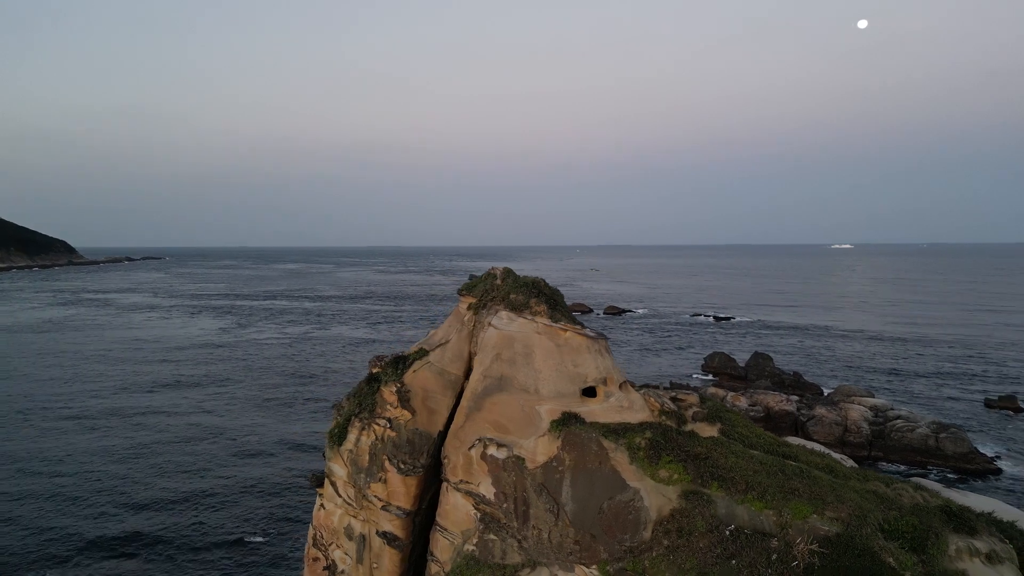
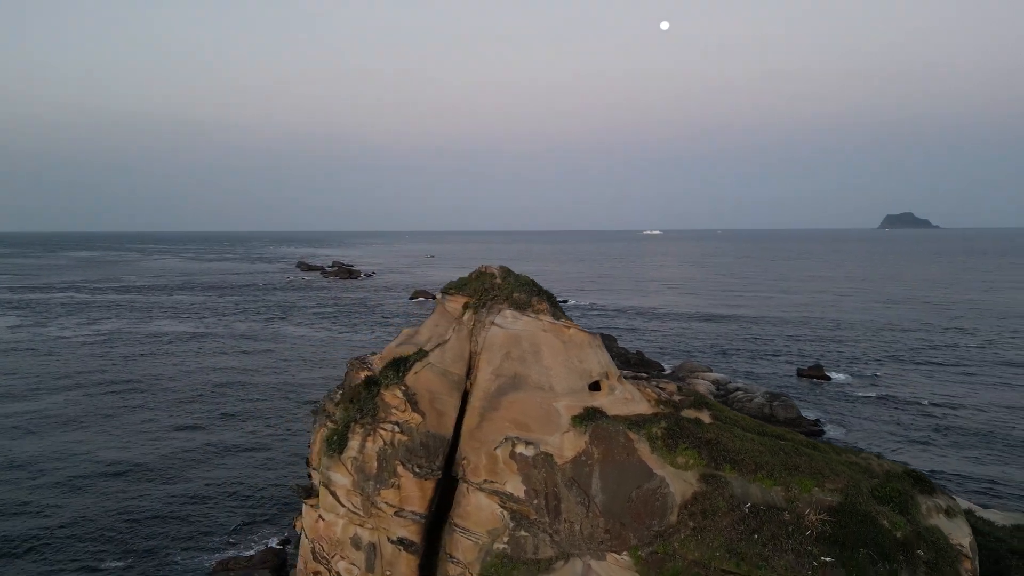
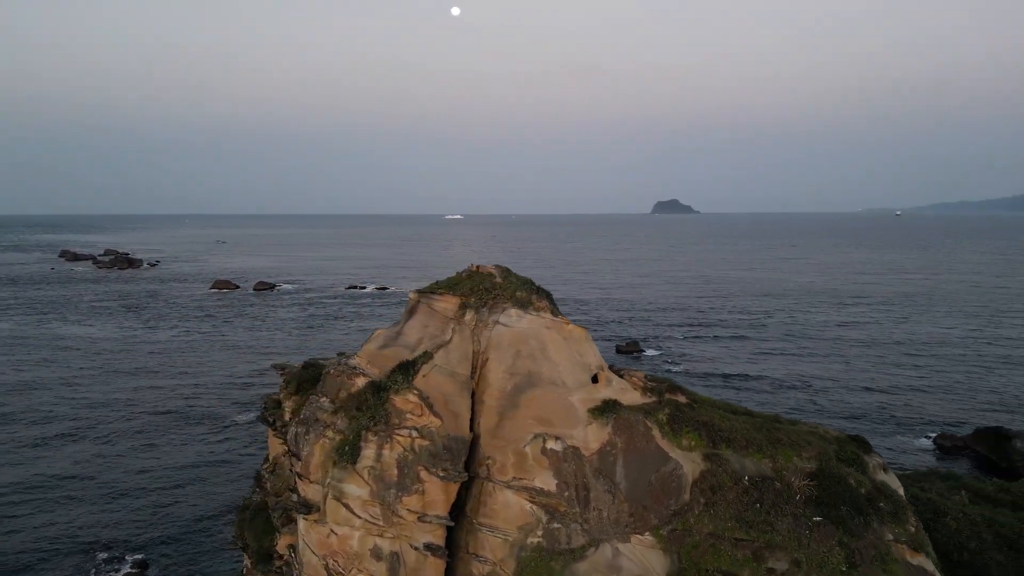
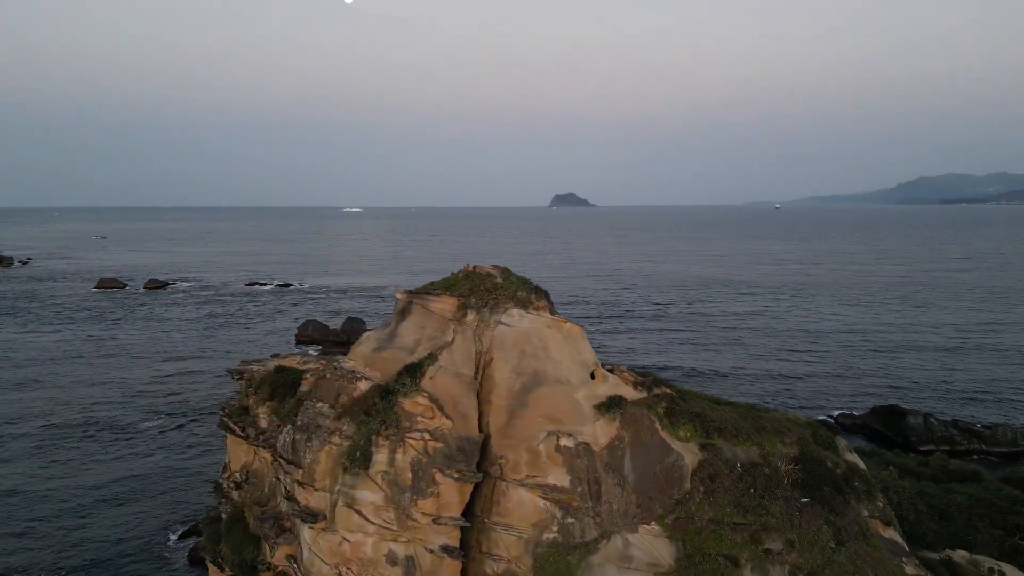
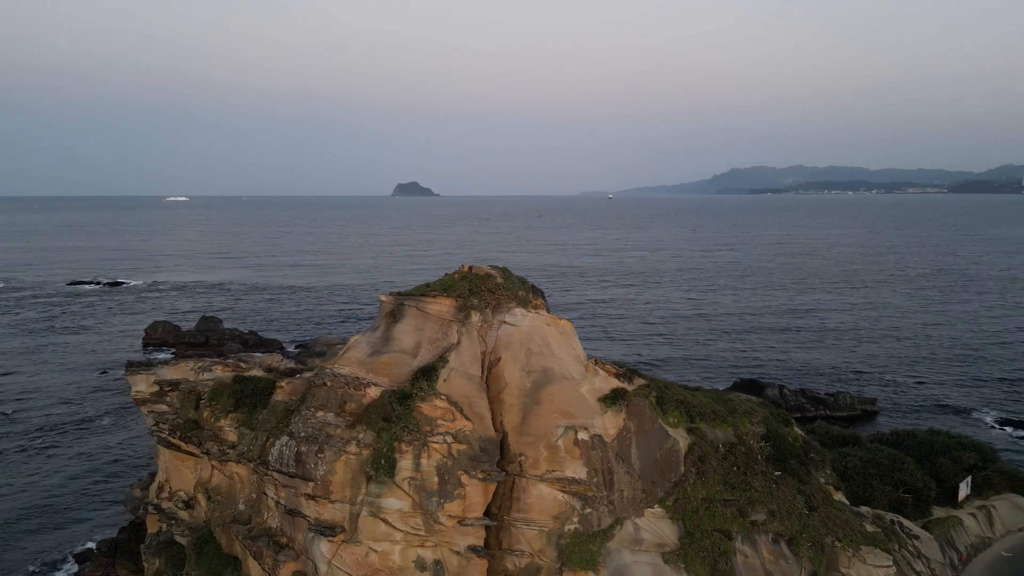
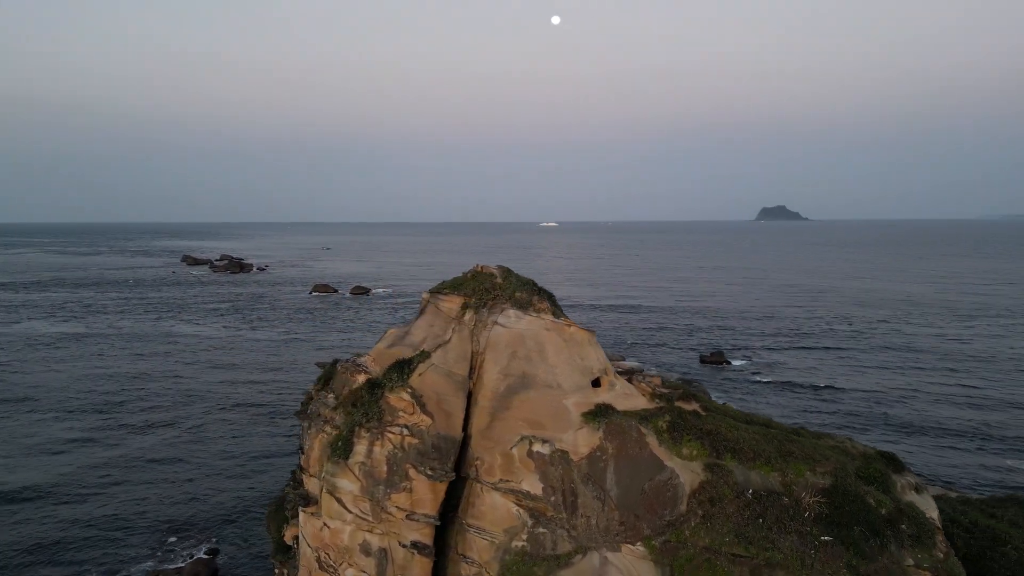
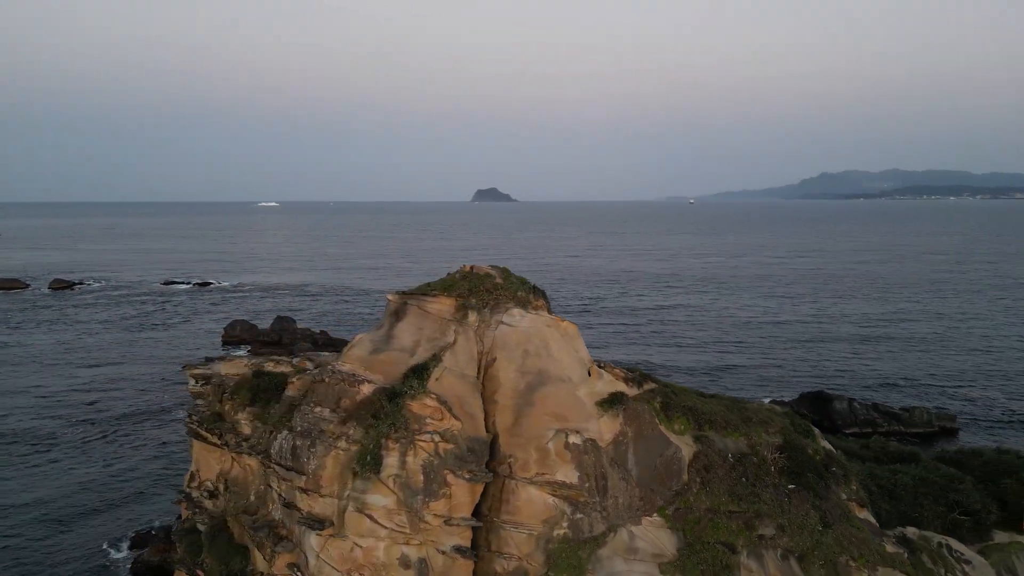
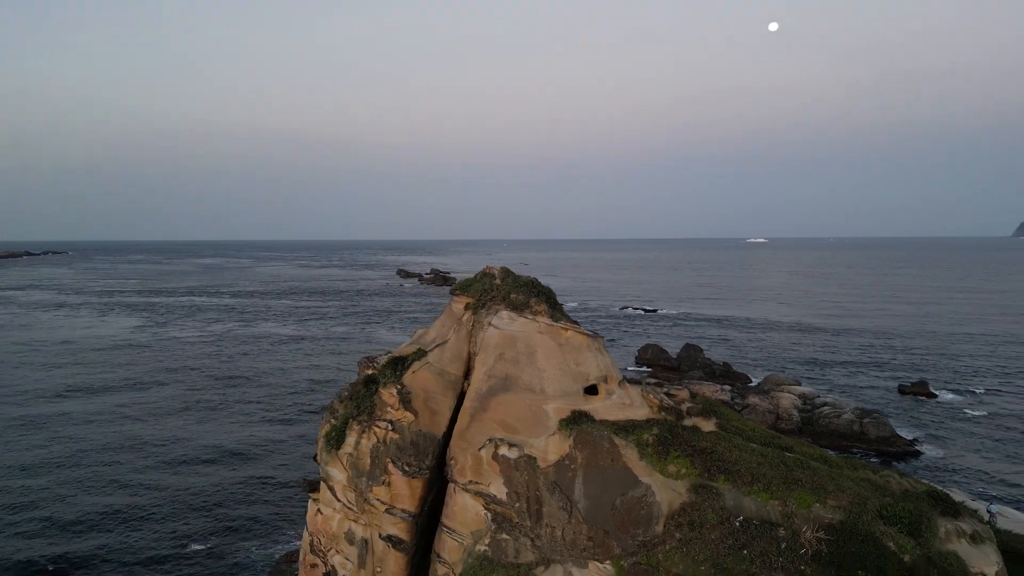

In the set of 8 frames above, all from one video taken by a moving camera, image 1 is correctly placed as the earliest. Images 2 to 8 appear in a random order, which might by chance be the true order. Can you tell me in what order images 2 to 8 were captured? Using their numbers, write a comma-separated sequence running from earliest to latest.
8, 2, 6, 3, 4, 7, 5
